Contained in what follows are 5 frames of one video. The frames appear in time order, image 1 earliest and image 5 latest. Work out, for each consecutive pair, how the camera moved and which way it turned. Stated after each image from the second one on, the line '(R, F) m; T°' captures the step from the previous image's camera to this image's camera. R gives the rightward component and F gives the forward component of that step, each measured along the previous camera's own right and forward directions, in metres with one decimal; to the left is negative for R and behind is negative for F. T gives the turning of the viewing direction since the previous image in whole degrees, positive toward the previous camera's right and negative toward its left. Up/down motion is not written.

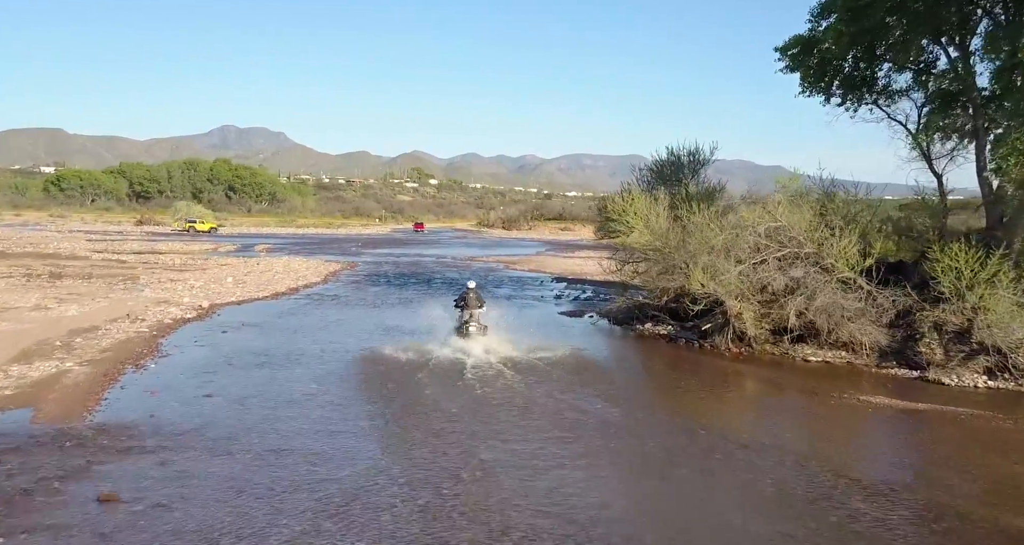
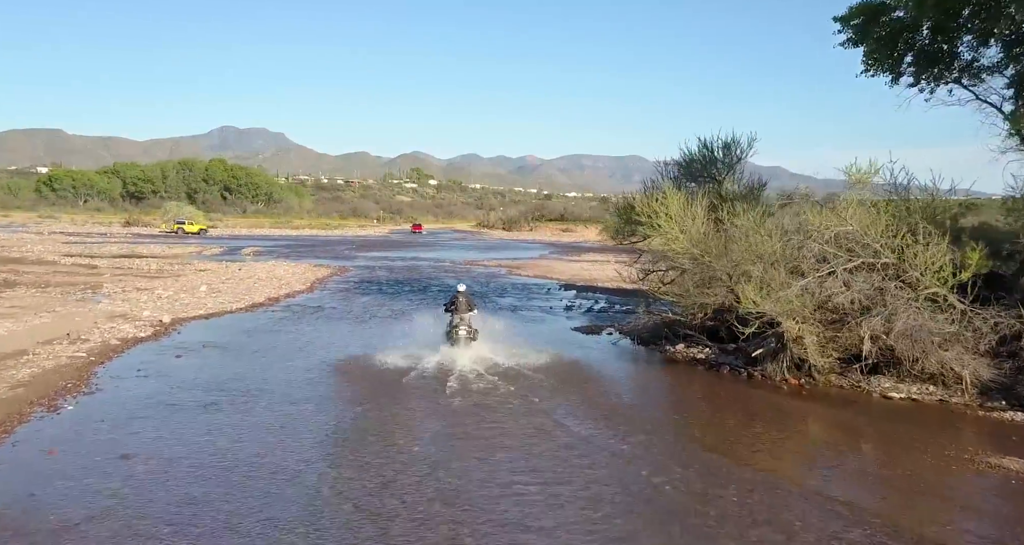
(-0.2, +3.4) m; 0°
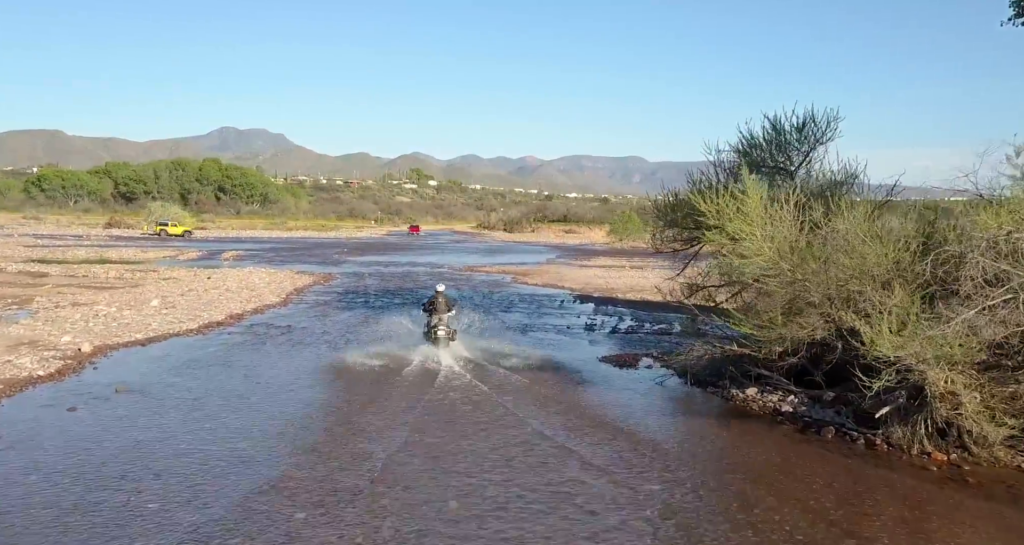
(-0.3, +4.8) m; 0°
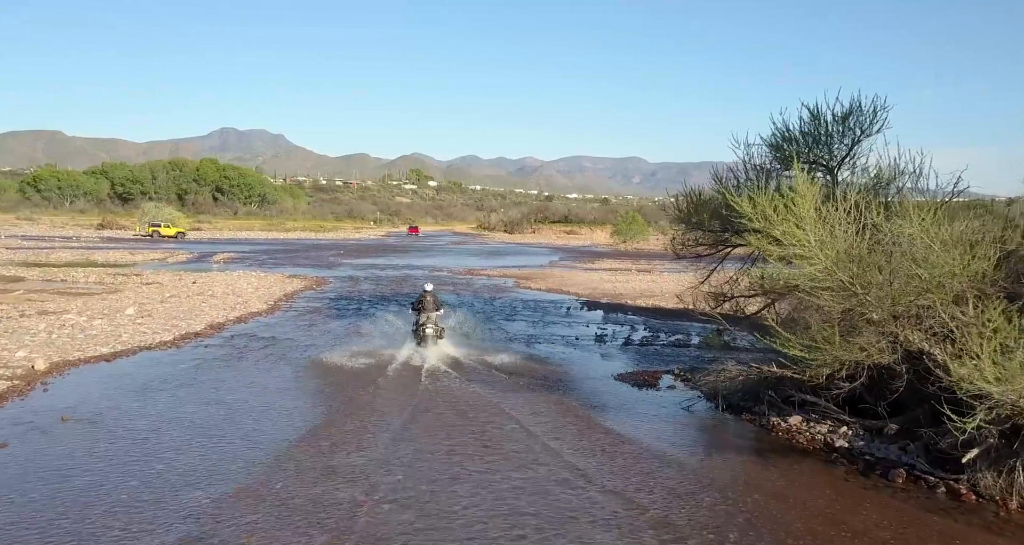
(-0.1, +1.9) m; 0°
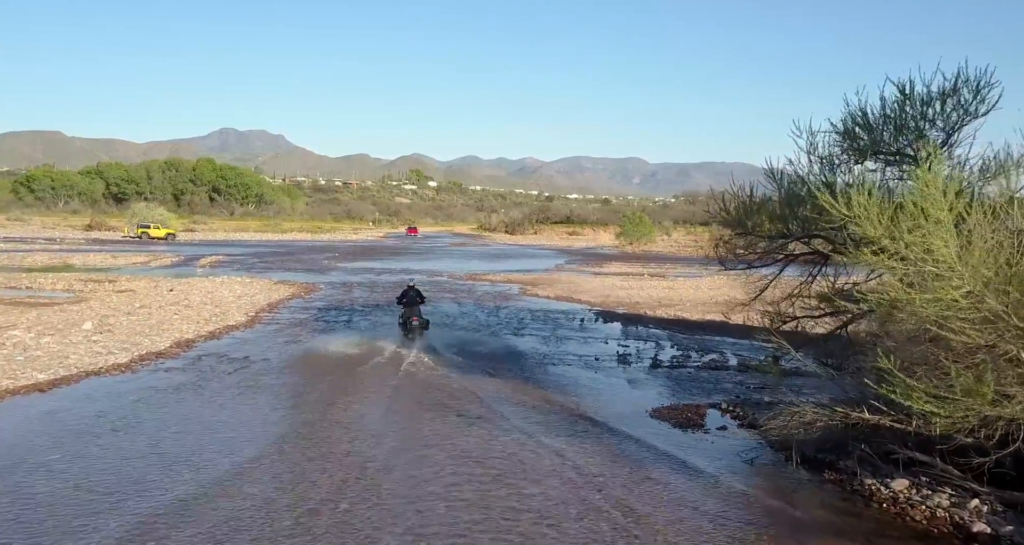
(-0.2, +2.8) m; 0°
